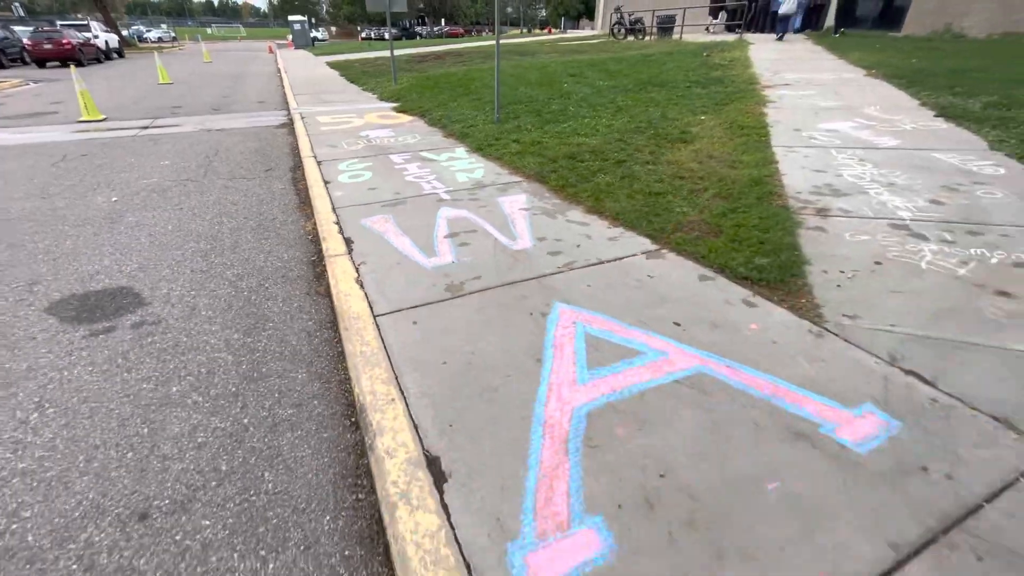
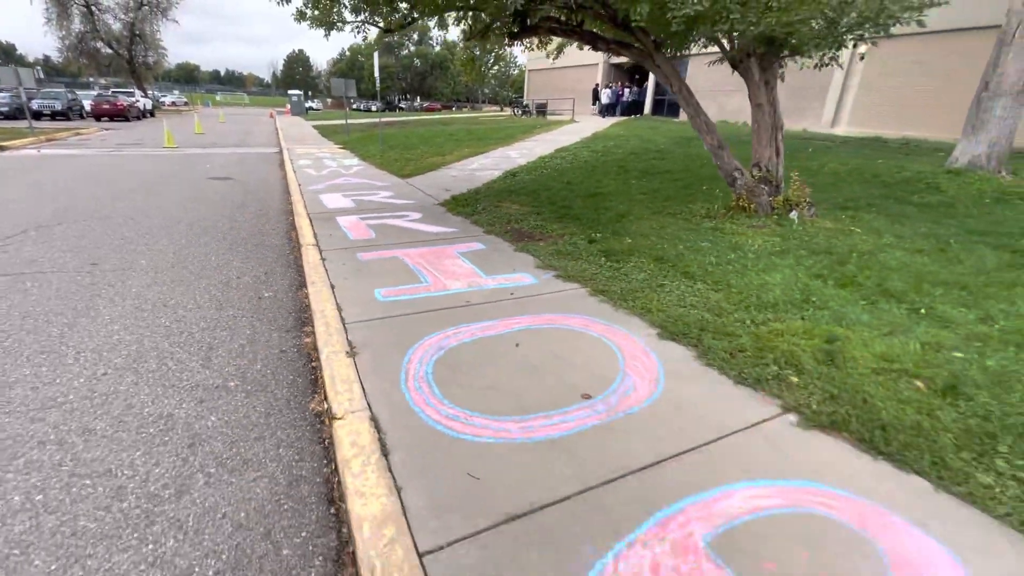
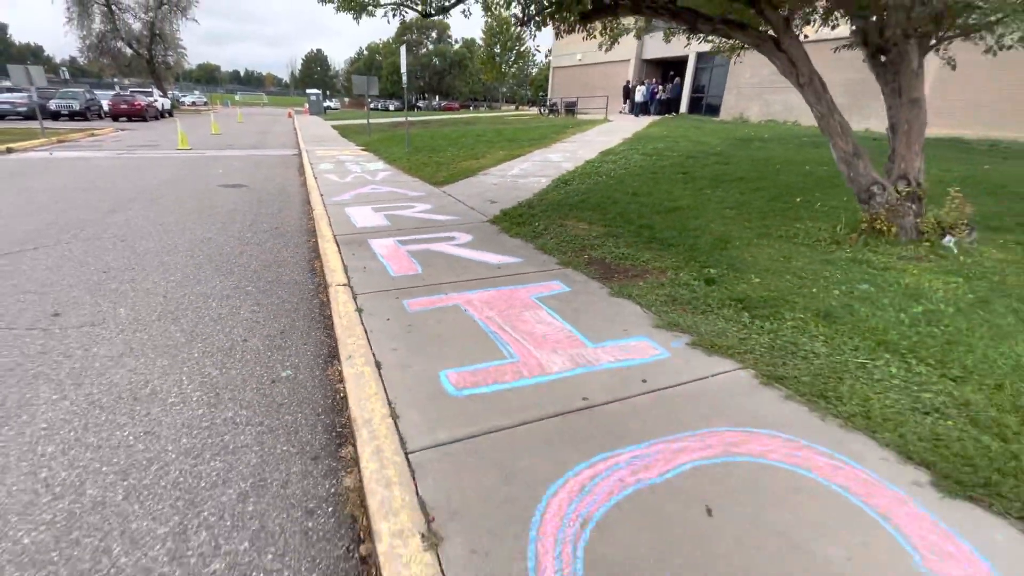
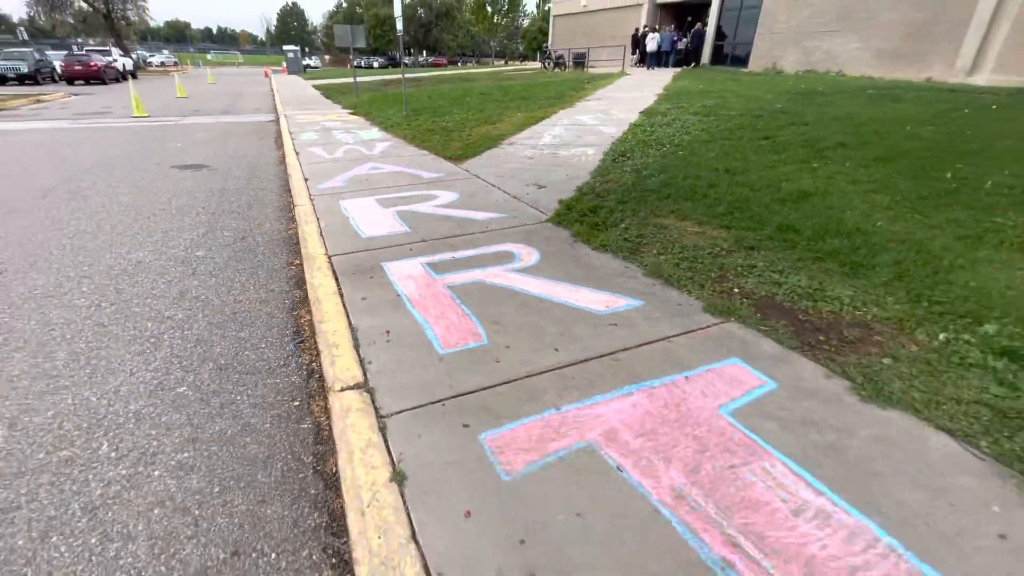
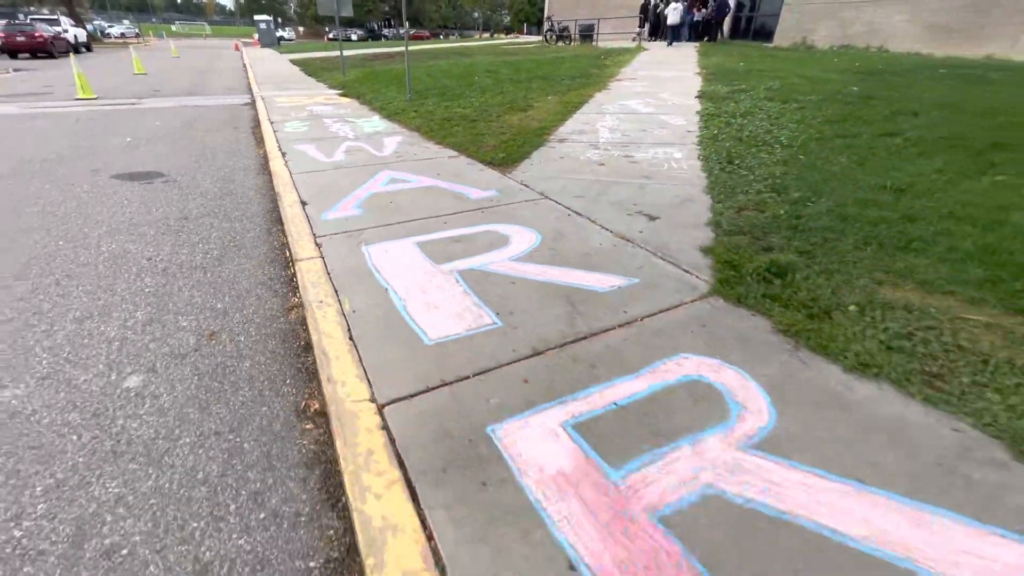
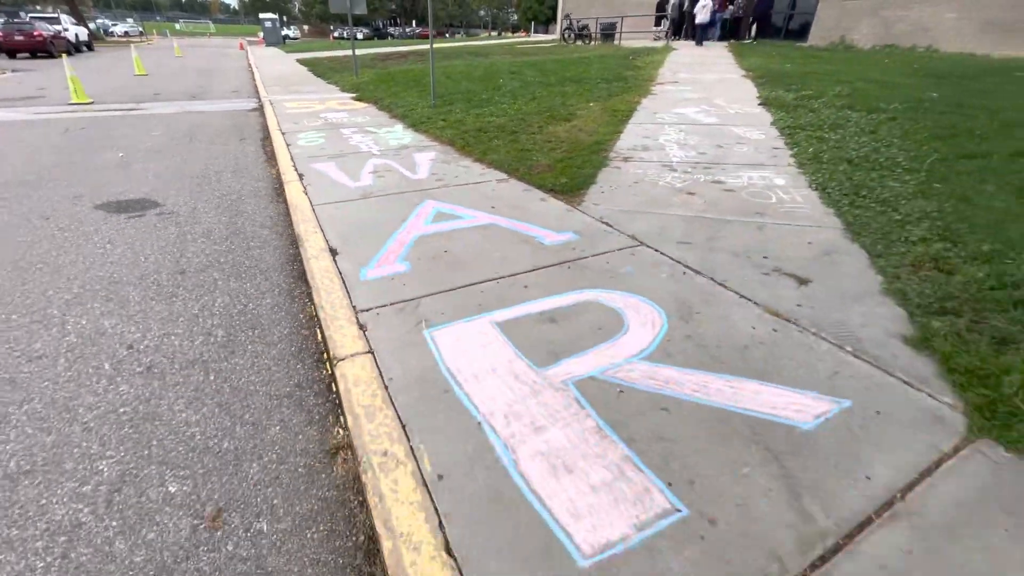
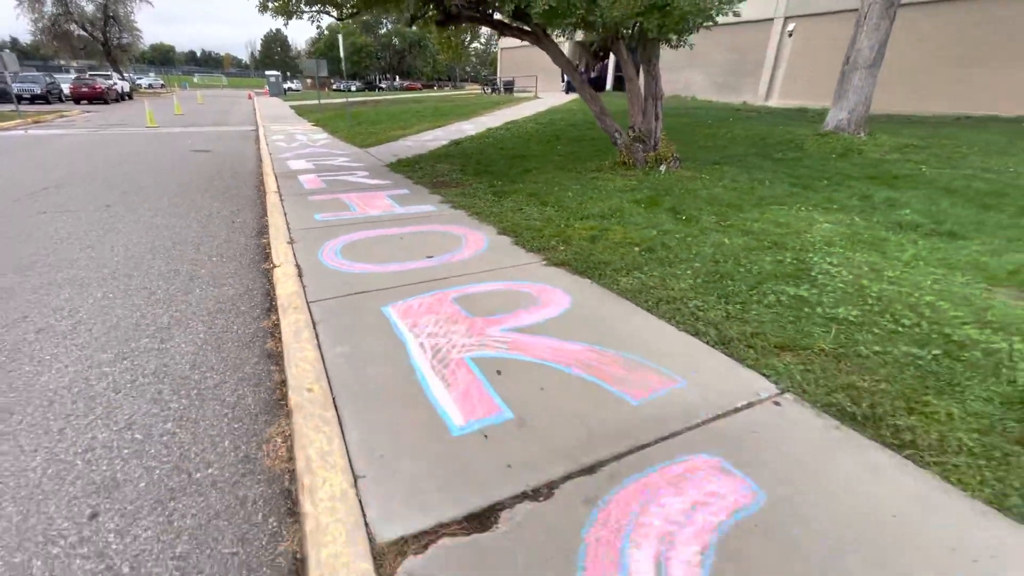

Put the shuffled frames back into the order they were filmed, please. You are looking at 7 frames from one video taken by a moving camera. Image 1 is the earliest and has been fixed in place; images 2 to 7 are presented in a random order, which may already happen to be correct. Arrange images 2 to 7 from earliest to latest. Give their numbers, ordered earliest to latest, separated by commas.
6, 5, 4, 3, 2, 7
